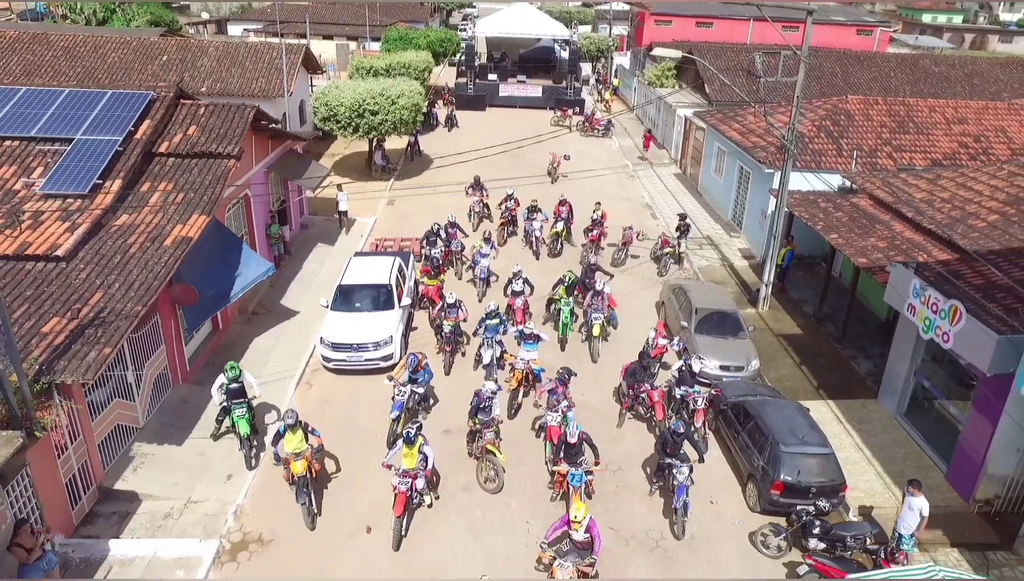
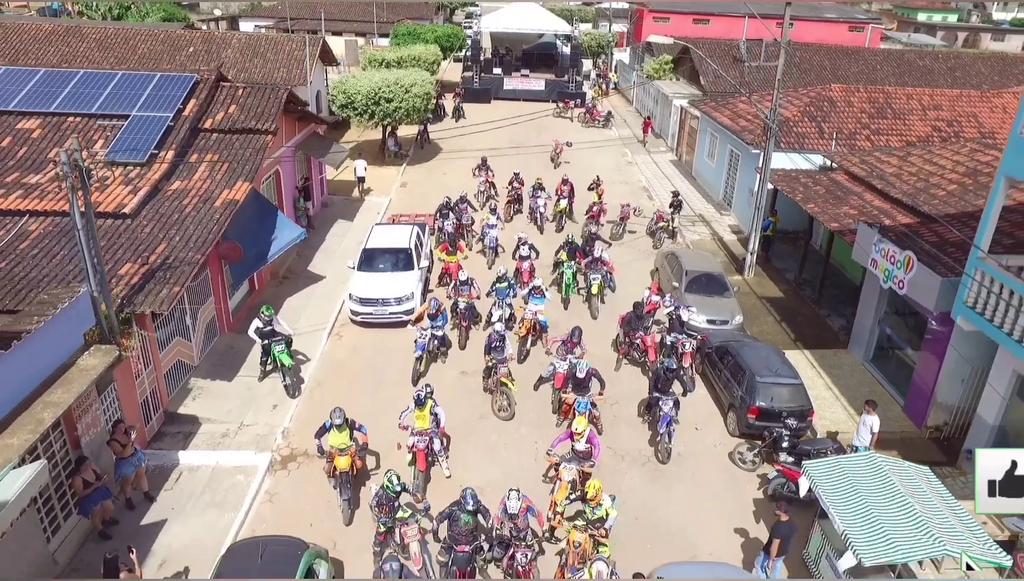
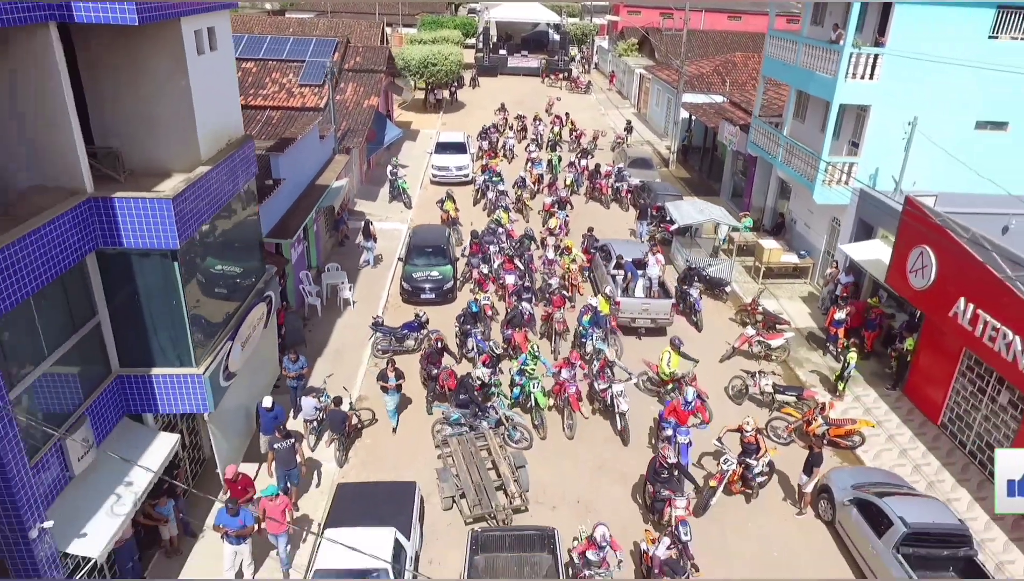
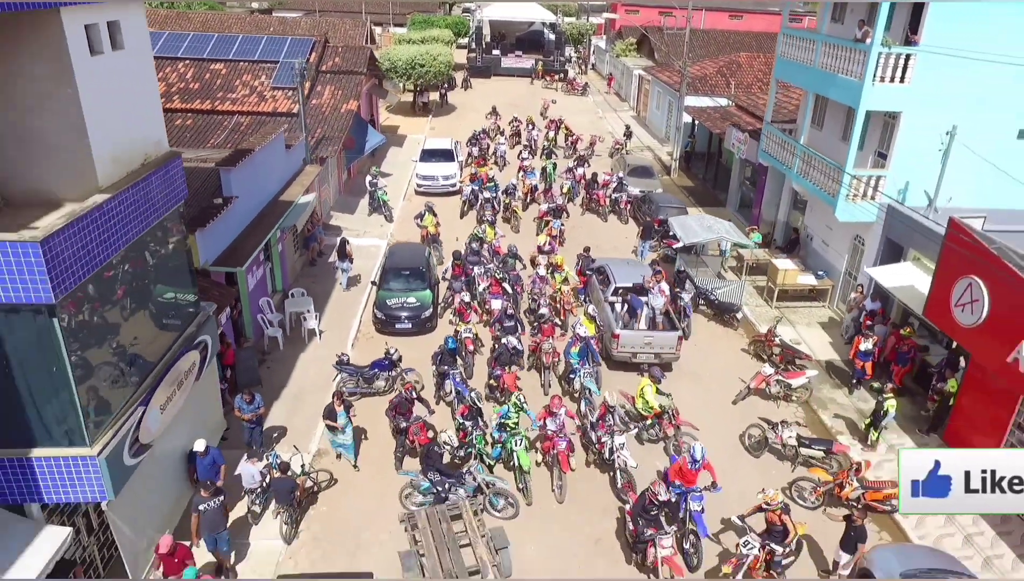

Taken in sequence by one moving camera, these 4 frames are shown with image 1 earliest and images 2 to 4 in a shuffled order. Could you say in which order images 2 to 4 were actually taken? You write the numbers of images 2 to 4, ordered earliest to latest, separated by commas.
2, 4, 3
